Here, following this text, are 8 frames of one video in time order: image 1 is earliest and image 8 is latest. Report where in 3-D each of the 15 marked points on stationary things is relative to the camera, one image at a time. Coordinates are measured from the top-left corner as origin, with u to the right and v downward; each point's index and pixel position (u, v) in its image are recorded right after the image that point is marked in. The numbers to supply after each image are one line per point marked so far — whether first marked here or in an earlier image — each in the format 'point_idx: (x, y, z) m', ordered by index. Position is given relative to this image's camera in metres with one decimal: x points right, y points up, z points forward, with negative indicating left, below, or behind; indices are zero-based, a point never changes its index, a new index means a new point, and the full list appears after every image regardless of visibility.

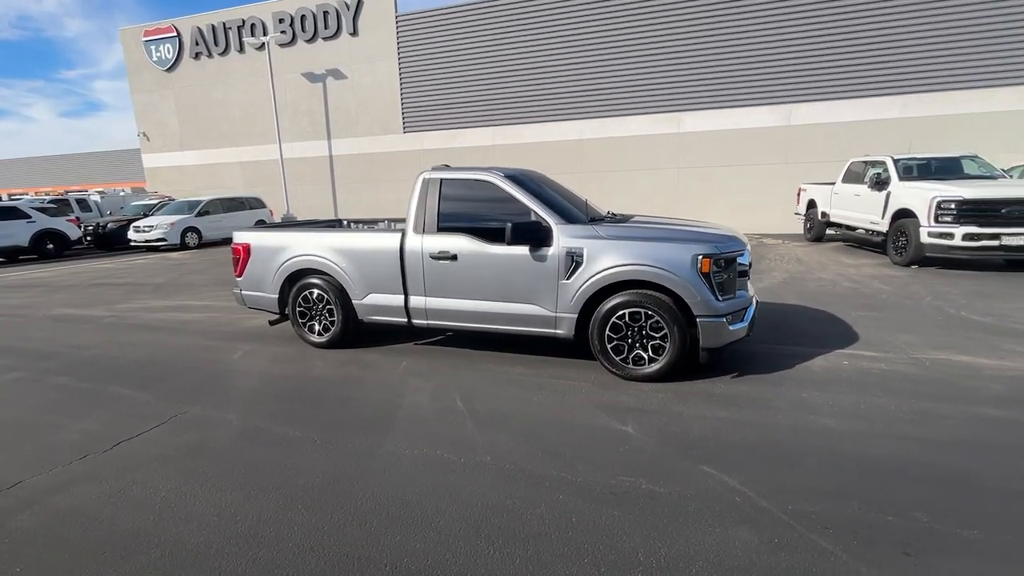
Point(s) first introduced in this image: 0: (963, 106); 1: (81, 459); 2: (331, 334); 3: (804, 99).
0: (+14.1, +5.8, +15.2) m
1: (-3.0, -1.2, +3.4) m
2: (-2.1, -0.5, +5.5) m
3: (+10.0, +6.5, +16.3) m
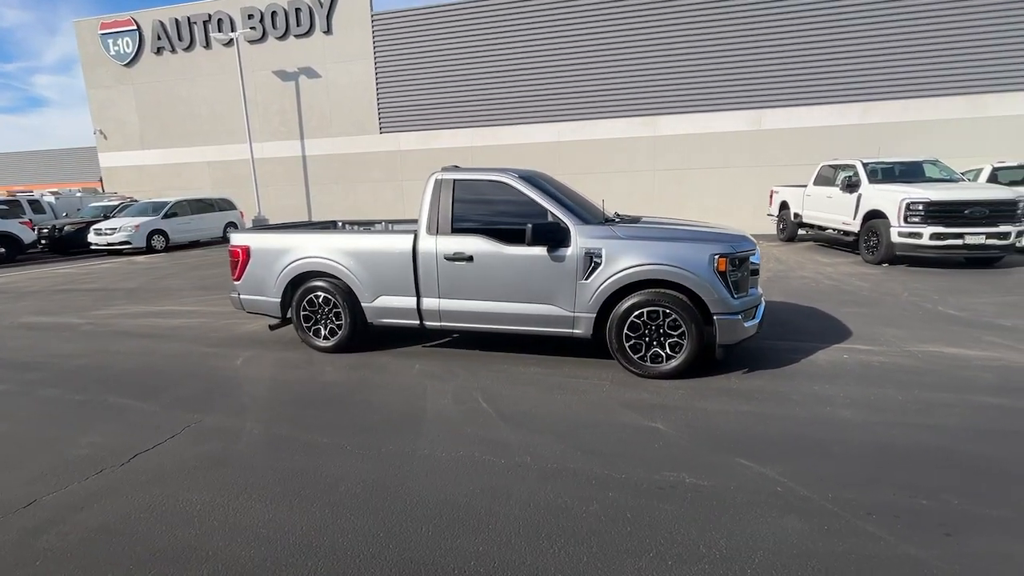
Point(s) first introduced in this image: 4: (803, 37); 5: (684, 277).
0: (+13.5, +5.9, +16.1) m
1: (-2.8, -1.2, +3.2) m
2: (-2.0, -0.6, +5.4) m
3: (+9.3, +6.6, +17.0) m
4: (+10.1, +8.6, +16.5) m
5: (+1.6, +0.1, +4.4) m
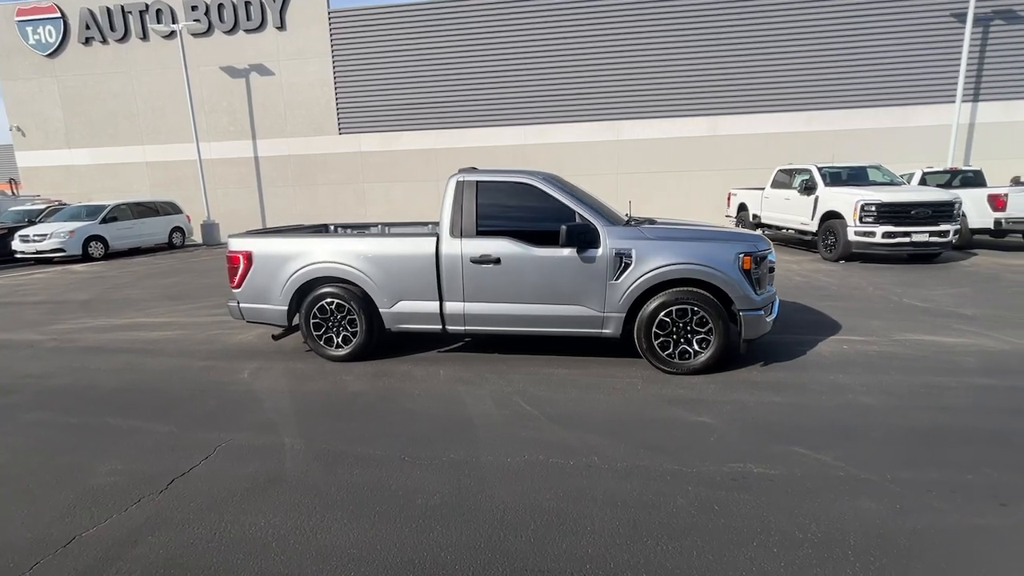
0: (+12.4, +6.1, +17.5) m
1: (-2.3, -1.3, +2.9) m
2: (-1.7, -0.6, +5.2) m
3: (+8.1, +6.6, +17.9) m
4: (+8.9, +8.8, +17.6) m
5: (+1.9, +0.1, +4.5) m
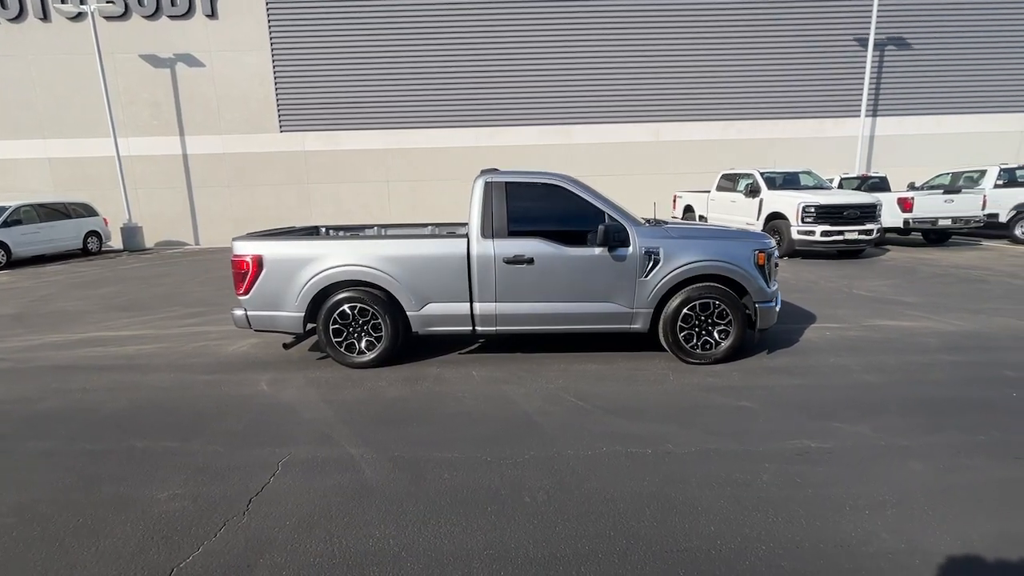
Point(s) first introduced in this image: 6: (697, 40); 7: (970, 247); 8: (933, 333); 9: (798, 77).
0: (+10.6, +6.3, +19.2) m
1: (-1.6, -1.3, +2.7) m
2: (-1.4, -0.7, +5.0) m
3: (+6.3, +6.8, +19.0) m
4: (+7.1, +8.9, +18.8) m
5: (+2.3, +0.2, +4.9) m
6: (+7.2, +9.8, +18.7) m
7: (+13.6, +1.2, +14.1) m
8: (+5.3, -0.6, +6.0) m
9: (+11.5, +8.5, +19.0) m
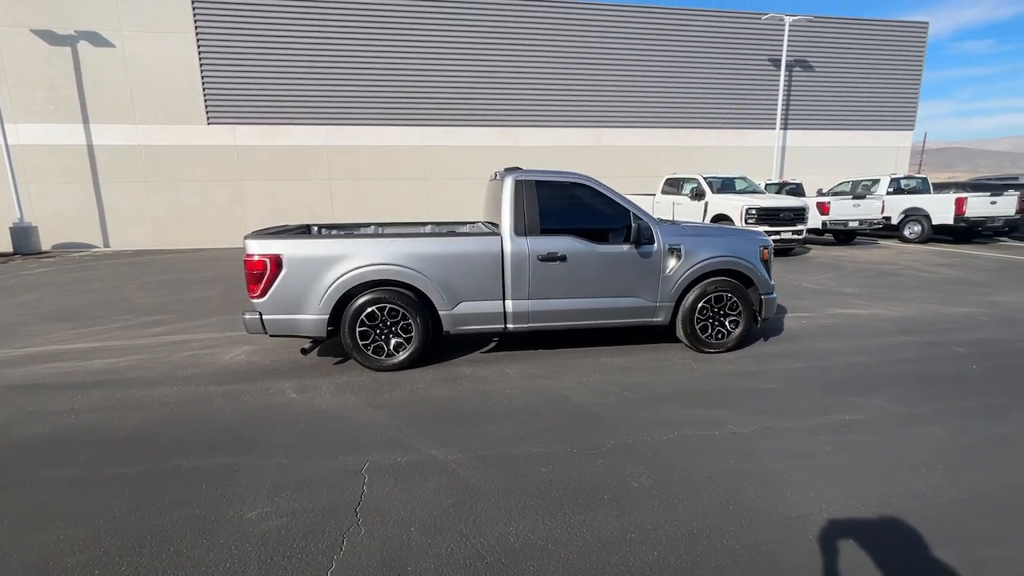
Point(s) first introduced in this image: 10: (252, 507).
0: (+8.5, +6.5, +20.8) m
1: (-0.9, -1.3, +2.5) m
2: (-1.1, -0.7, +4.9) m
3: (+4.2, +6.8, +19.9) m
4: (+5.0, +9.0, +19.9) m
5: (+2.6, +0.2, +5.3) m
6: (+5.1, +9.9, +19.8) m
7: (+12.3, +1.5, +16.2) m
8: (+5.5, -0.5, +6.9) m
9: (+9.3, +8.6, +20.7) m
10: (-1.5, -1.3, +2.8) m
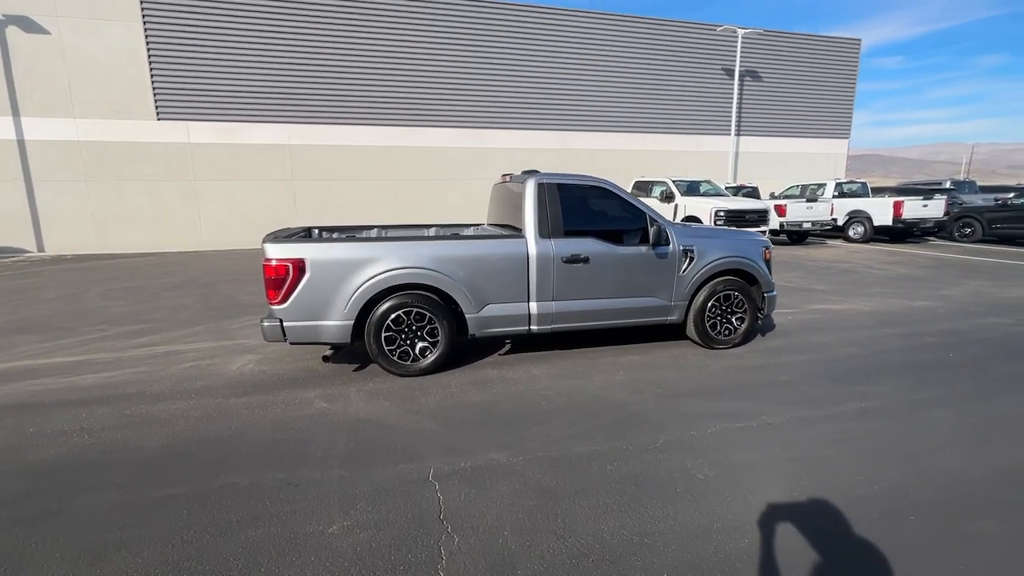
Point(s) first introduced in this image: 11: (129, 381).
0: (+7.0, +6.5, +21.6) m
1: (-0.3, -1.3, +2.5) m
2: (-0.8, -0.7, +4.8) m
3: (+2.9, +6.8, +20.3) m
4: (+3.6, +9.0, +20.3) m
5: (+2.8, +0.3, +5.6) m
6: (+3.8, +9.9, +20.3) m
7: (+11.4, +1.6, +17.4) m
8: (+5.5, -0.4, +7.5) m
9: (+7.8, +8.7, +21.6) m
10: (-1.0, -1.3, +2.7) m
11: (-3.8, -0.9, +4.8) m
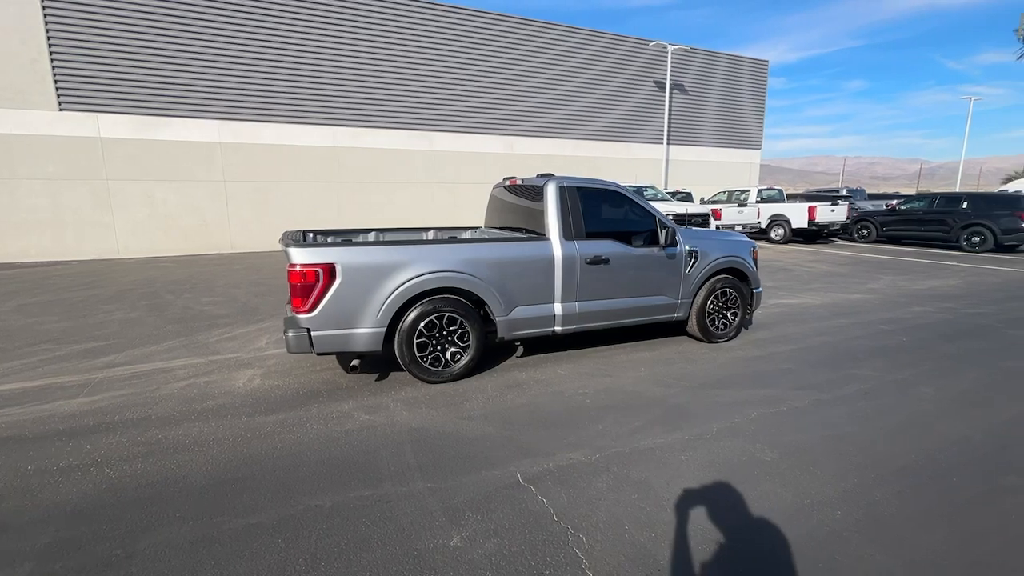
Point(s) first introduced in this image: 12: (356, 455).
0: (+4.5, +6.5, +22.6) m
1: (+0.3, -1.3, +2.5) m
2: (-0.5, -0.7, +4.7) m
3: (+0.6, +6.7, +20.7) m
4: (+1.3, +8.9, +20.8) m
5: (+2.9, +0.3, +6.1) m
6: (+1.4, +9.8, +20.8) m
7: (+9.6, +1.7, +19.0) m
8: (+5.3, -0.3, +8.3) m
9: (+5.2, +8.7, +22.7) m
10: (-0.4, -1.3, +2.6) m
11: (-3.5, -1.0, +4.2) m
12: (-1.1, -1.2, +3.3) m
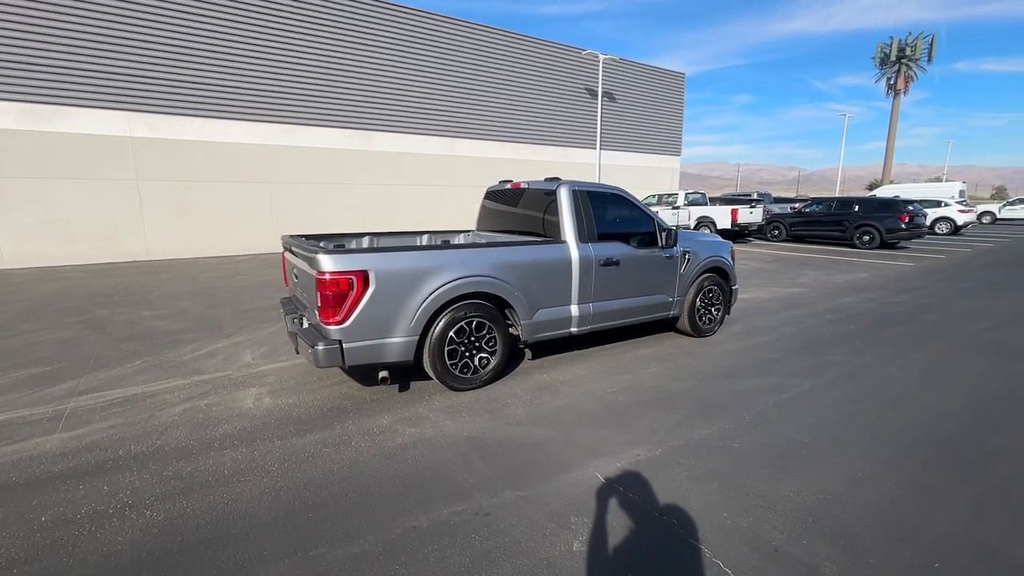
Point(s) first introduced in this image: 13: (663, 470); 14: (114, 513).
0: (+1.6, +6.4, +23.1) m
1: (+1.0, -1.4, +2.6) m
2: (-0.2, -0.8, +4.6) m
3: (-1.9, +6.6, +20.6) m
4: (-1.3, +8.8, +20.8) m
5: (+2.9, +0.3, +6.6) m
6: (-1.2, +9.7, +20.8) m
7: (+7.3, +1.8, +20.4) m
8: (+4.9, -0.2, +9.2) m
9: (+2.3, +8.7, +23.4) m
10: (+0.3, -1.4, +2.5) m
11: (-3.1, -1.1, +3.7) m
12: (-0.6, -1.2, +3.2) m
13: (+1.0, -1.2, +3.2) m
14: (-2.4, -1.3, +2.7) m
